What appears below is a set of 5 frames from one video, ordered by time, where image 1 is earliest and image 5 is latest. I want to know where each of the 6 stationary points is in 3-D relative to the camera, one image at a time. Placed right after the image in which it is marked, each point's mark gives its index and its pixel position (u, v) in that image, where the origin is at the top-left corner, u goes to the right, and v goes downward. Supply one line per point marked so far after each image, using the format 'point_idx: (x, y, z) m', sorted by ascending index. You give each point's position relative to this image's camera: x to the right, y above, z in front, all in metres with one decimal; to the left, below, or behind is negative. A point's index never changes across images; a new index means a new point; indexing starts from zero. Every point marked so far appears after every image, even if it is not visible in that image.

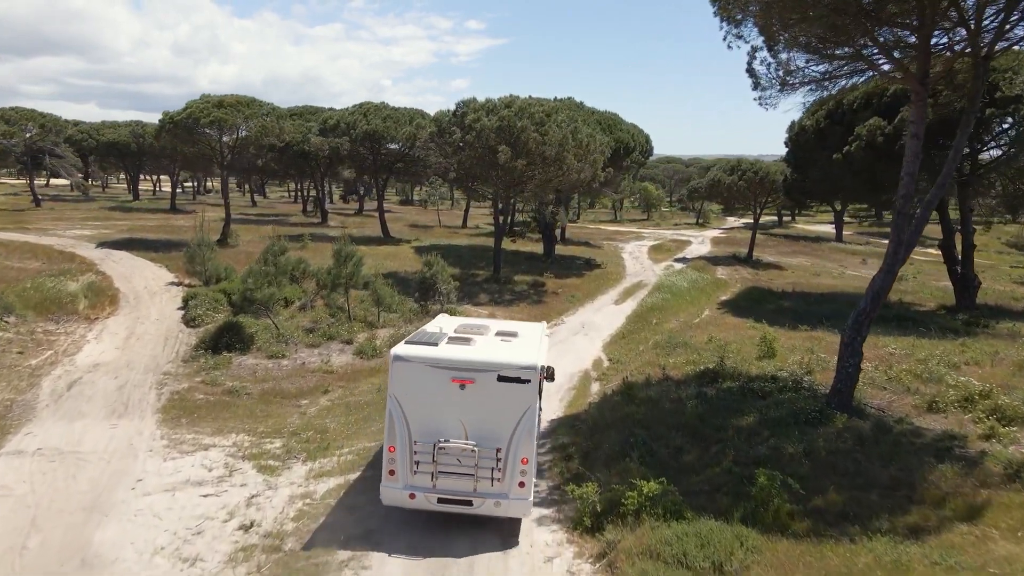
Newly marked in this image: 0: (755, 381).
0: (+5.4, -2.1, +15.5) m
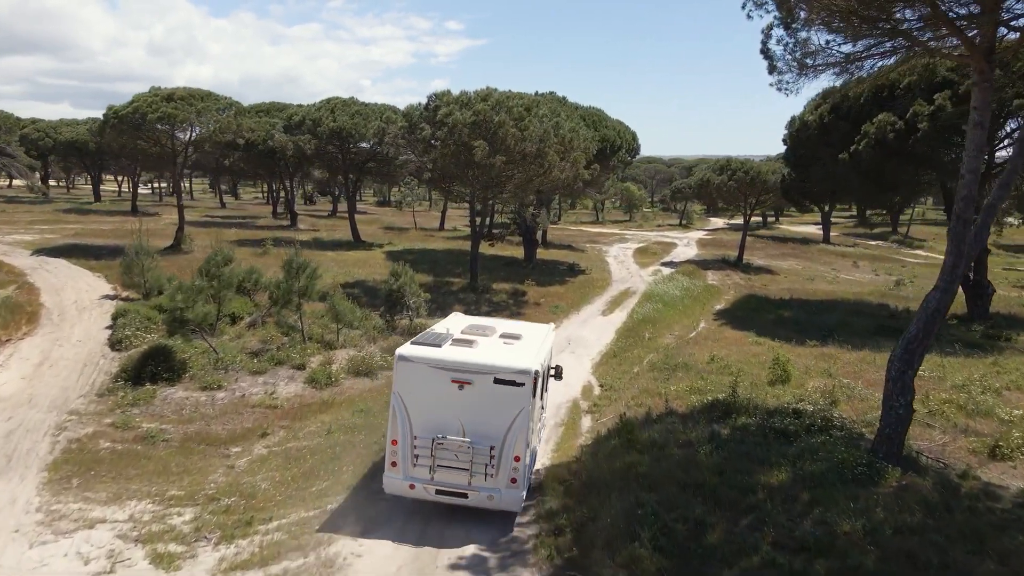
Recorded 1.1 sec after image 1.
0: (+5.0, -2.4, +13.1) m
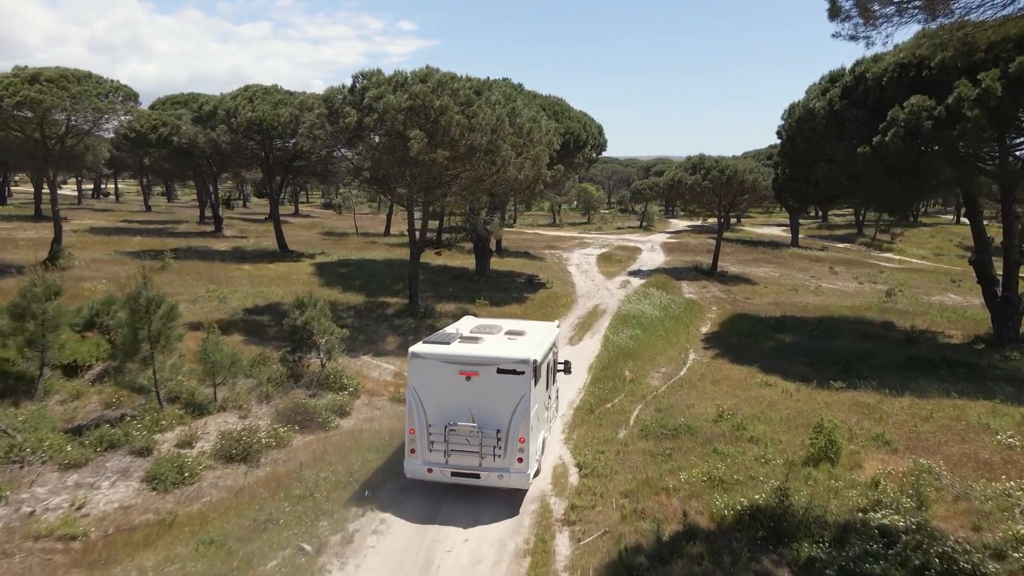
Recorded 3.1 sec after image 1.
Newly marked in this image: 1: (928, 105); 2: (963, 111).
0: (+4.2, -3.1, +8.5) m
1: (+10.6, +4.7, +17.9) m
2: (+11.0, +4.3, +17.0) m
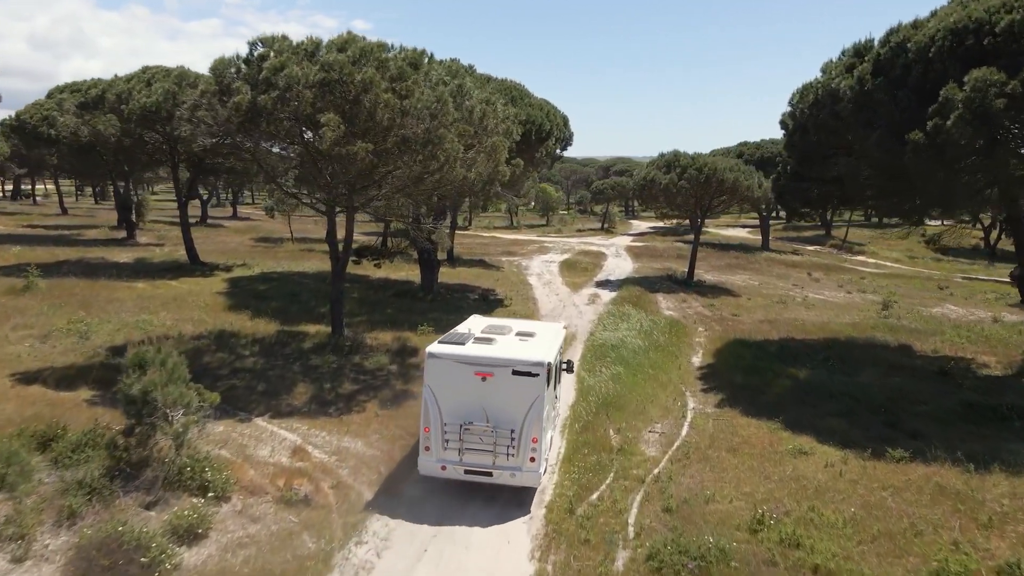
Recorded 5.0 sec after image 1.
0: (+3.8, -3.8, +3.9) m
1: (+9.5, +4.1, +13.7) m
2: (+9.9, +3.7, +12.8) m
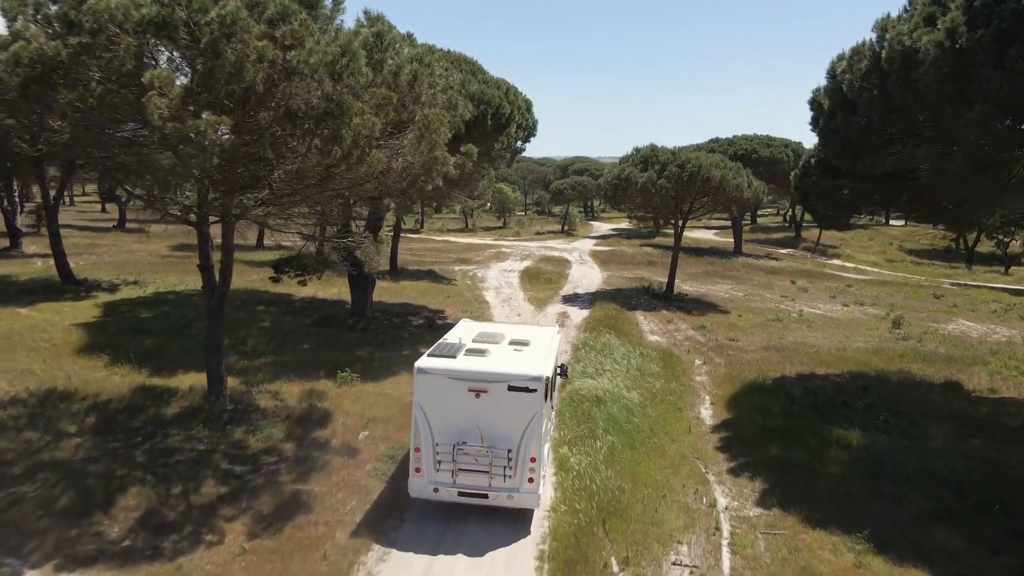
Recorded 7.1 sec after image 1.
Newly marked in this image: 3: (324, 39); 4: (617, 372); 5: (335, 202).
0: (+3.7, -4.5, -1.2) m
1: (+8.8, +3.4, +9.0) m
2: (+9.3, +3.1, +8.1) m
3: (-3.0, +4.0, +11.5) m
4: (+2.6, -2.1, +17.2) m
5: (-3.5, +1.6, +13.6) m
